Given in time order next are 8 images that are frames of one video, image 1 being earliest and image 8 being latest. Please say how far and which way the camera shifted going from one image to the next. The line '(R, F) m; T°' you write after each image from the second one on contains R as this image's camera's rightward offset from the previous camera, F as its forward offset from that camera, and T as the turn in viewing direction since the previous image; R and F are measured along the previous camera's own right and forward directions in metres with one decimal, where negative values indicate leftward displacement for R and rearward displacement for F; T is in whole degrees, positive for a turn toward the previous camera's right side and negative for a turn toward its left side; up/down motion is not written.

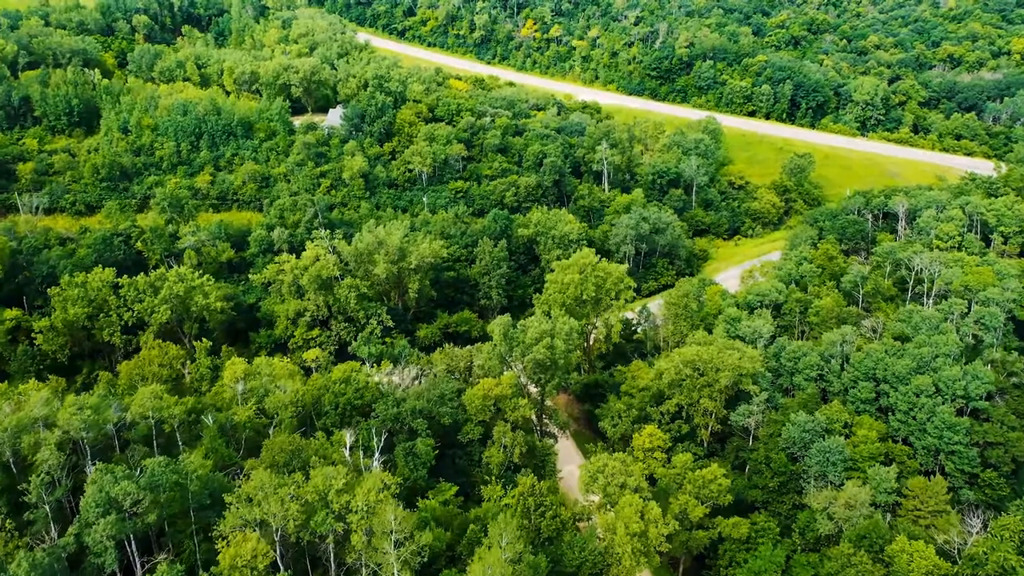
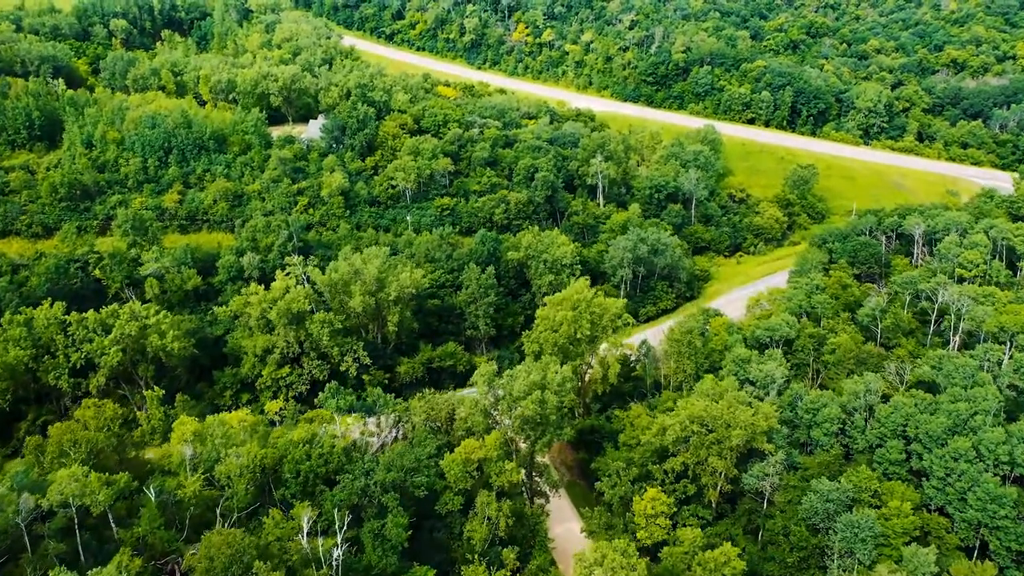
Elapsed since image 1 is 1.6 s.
(+0.5, +4.7) m; 0°
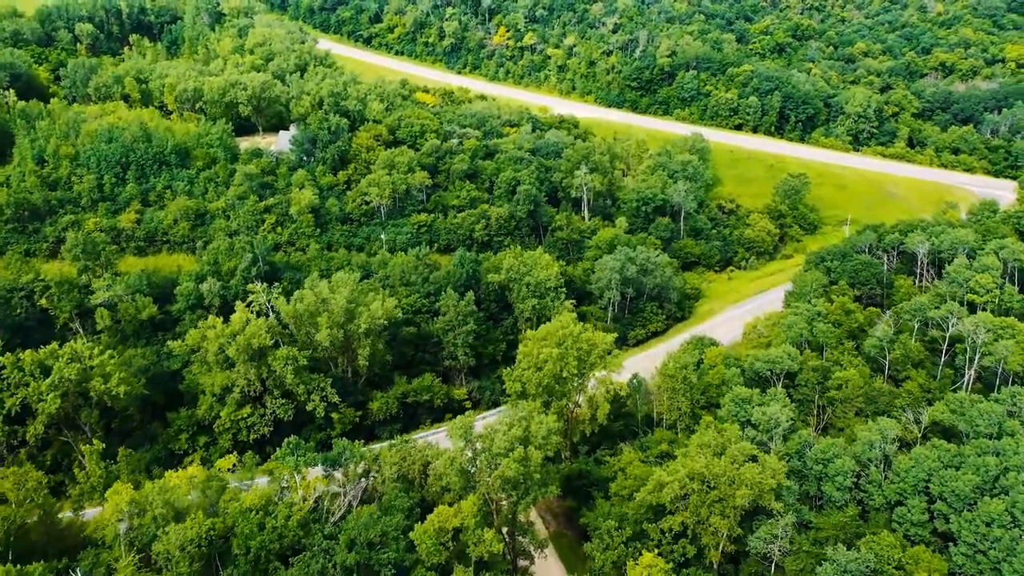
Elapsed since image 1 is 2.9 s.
(+0.3, +4.0) m; +1°
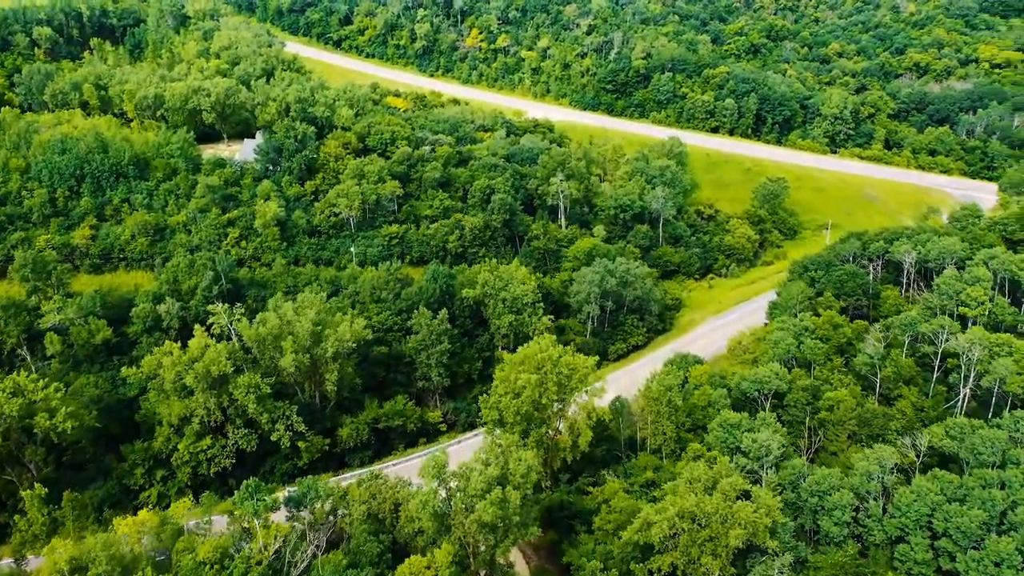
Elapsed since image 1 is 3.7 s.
(+0.1, +2.4) m; +2°
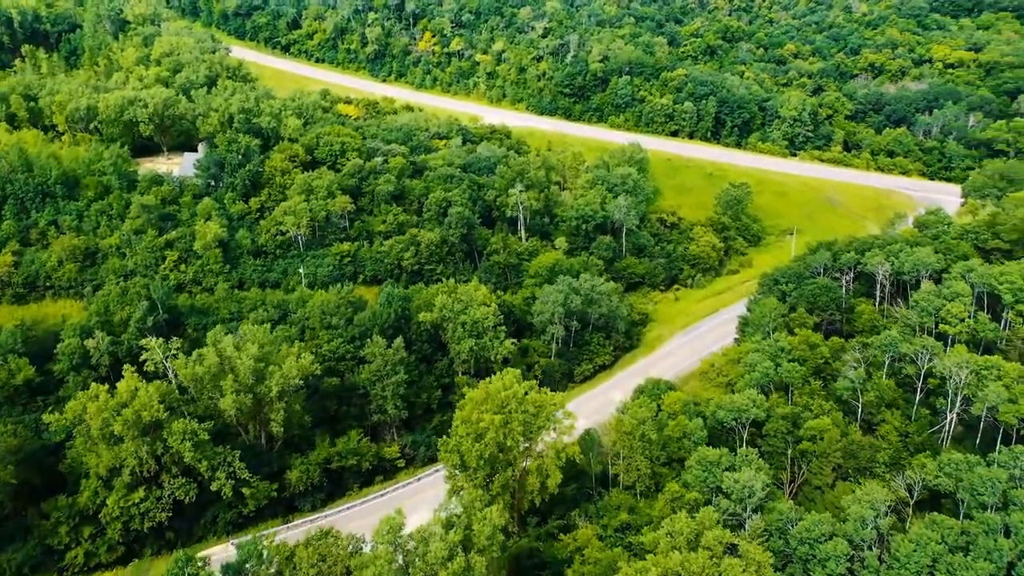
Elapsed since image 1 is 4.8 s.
(+0.1, +3.3) m; +3°
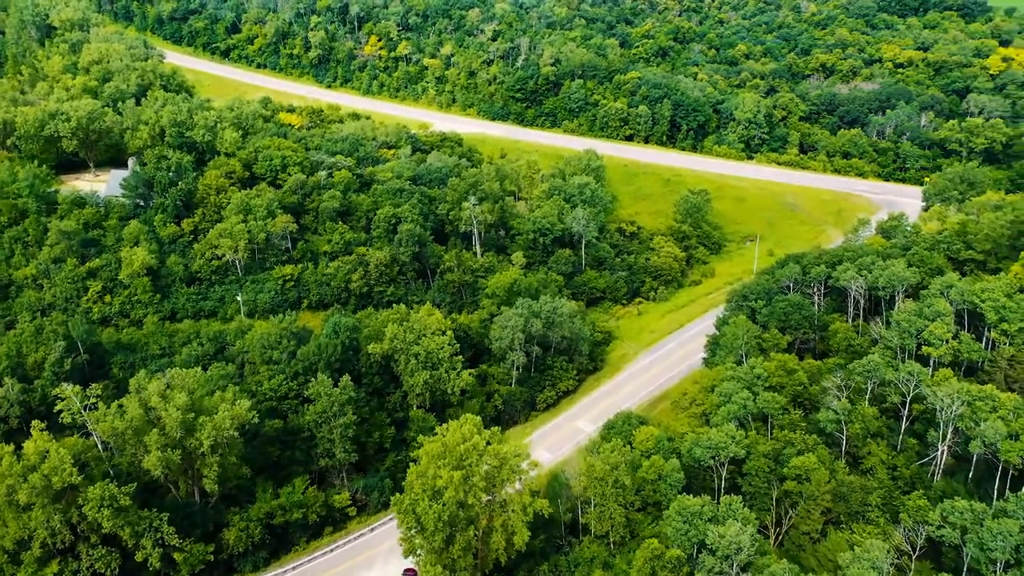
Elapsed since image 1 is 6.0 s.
(0.0, +3.7) m; +3°
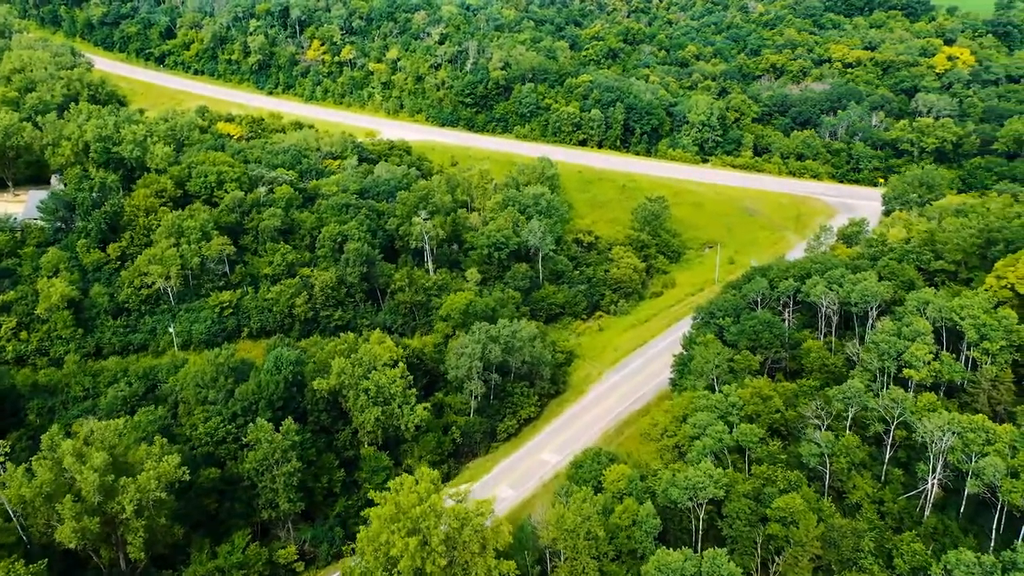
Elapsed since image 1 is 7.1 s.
(-0.1, +3.4) m; +3°
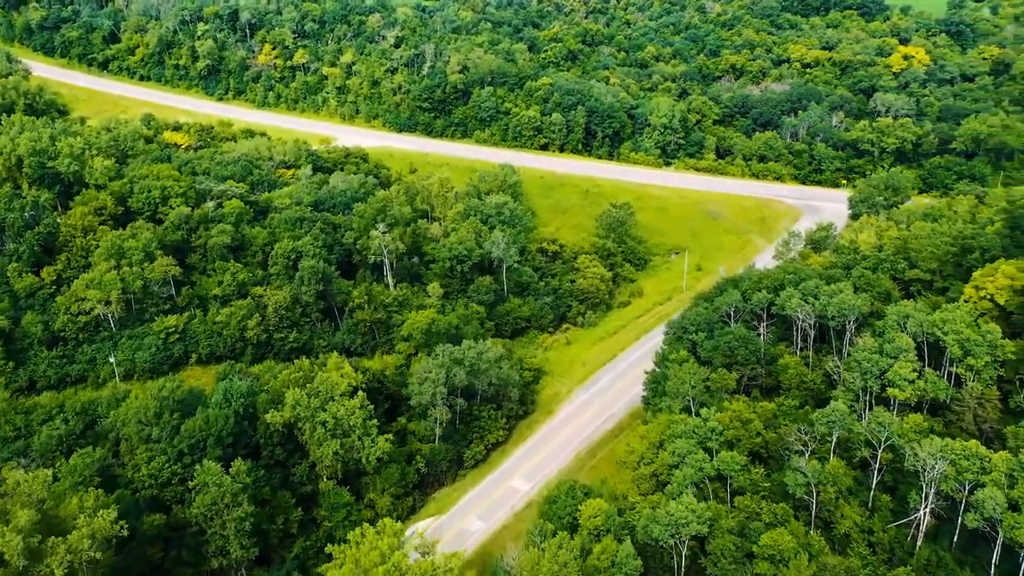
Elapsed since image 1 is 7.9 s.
(-0.1, +2.5) m; +3°
